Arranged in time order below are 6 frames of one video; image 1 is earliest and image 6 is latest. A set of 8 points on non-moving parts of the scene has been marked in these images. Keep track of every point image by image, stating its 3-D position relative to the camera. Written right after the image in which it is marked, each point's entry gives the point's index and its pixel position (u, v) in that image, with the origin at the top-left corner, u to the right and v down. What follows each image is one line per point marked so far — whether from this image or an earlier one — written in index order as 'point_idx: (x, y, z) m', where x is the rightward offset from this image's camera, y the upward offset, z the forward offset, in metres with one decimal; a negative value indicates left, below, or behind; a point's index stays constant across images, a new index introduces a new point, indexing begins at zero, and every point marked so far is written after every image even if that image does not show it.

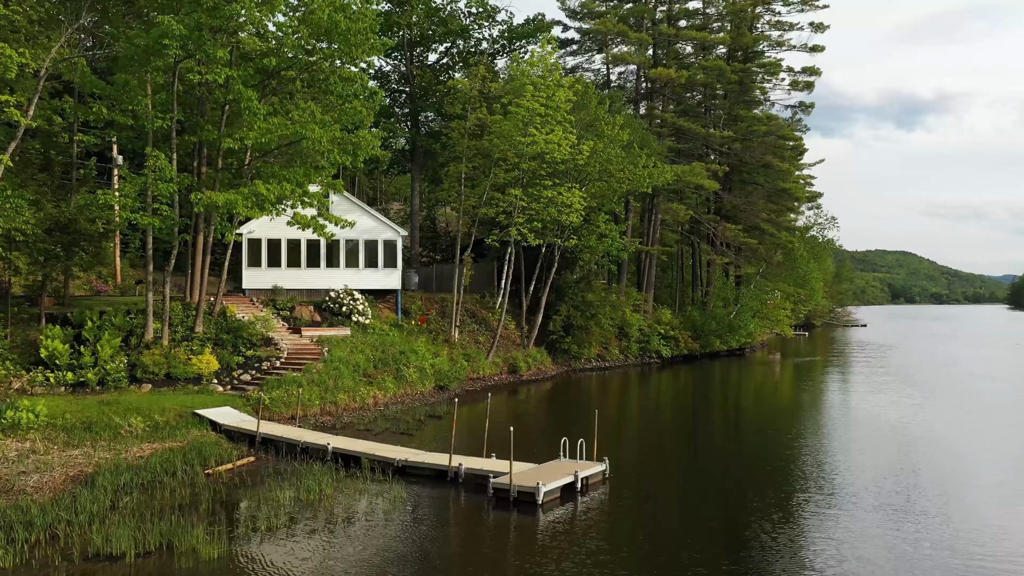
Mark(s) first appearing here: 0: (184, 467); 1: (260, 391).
0: (-5.2, -2.8, +13.6) m
1: (-5.6, -2.3, +18.7) m
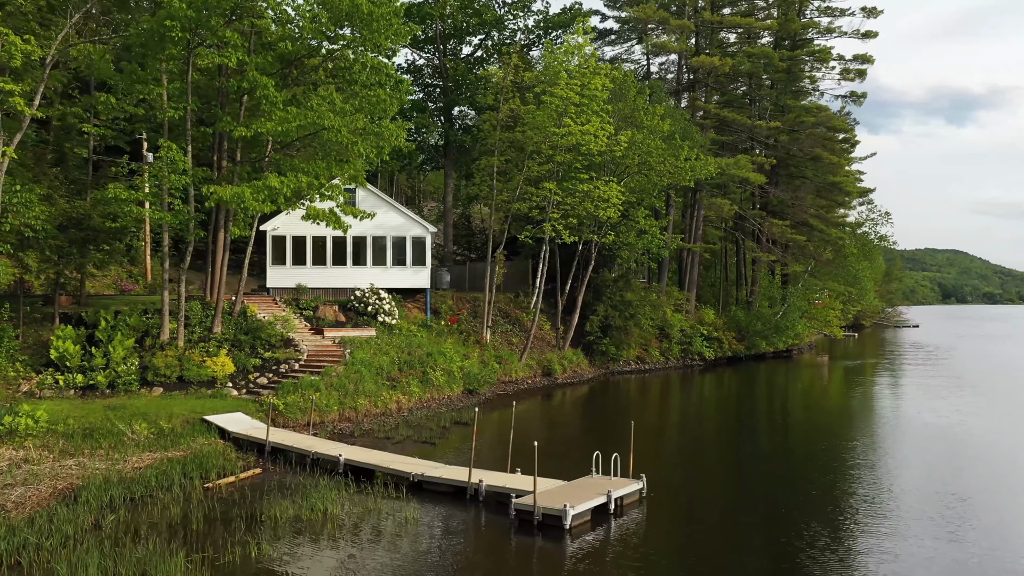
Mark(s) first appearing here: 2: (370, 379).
0: (-4.9, -2.8, +12.5) m
1: (-5.0, -2.2, +17.6) m
2: (-3.3, -2.1, +19.7) m
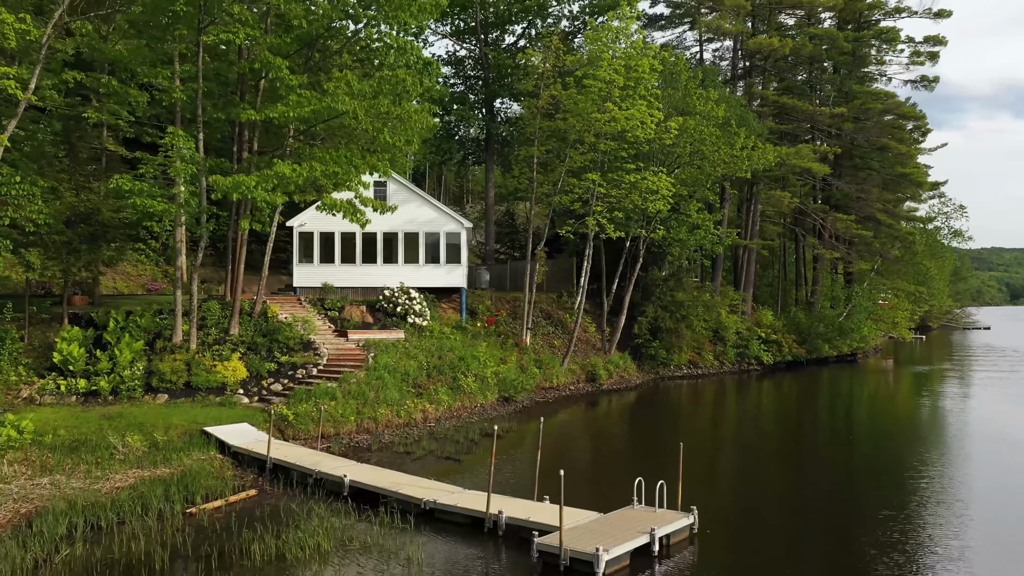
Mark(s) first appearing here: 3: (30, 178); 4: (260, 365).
0: (-4.5, -2.8, +10.9) m
1: (-4.3, -2.2, +16.1) m
2: (-2.5, -2.1, +18.0) m
3: (-9.8, +2.2, +17.2) m
4: (-5.3, -1.6, +17.9) m
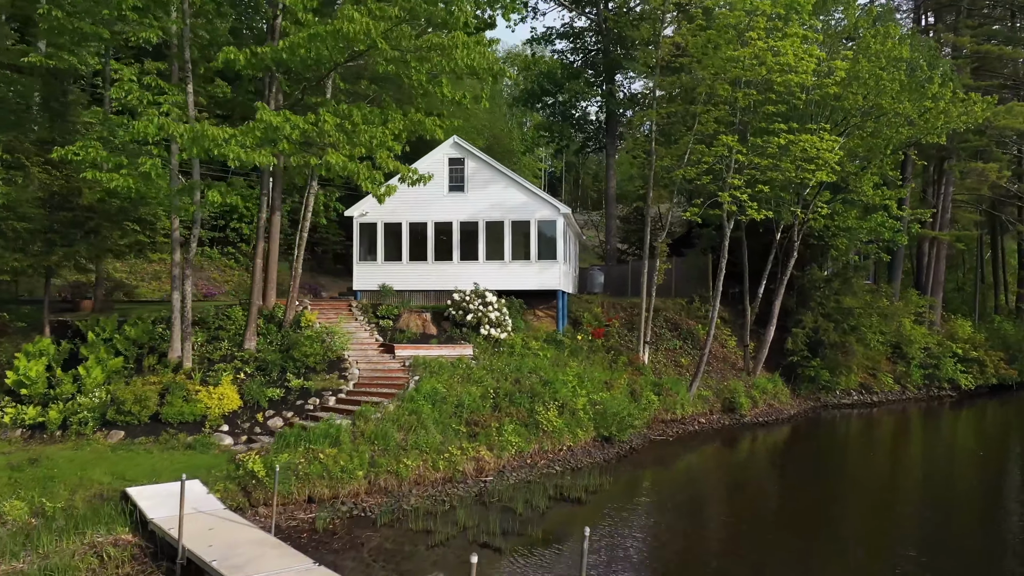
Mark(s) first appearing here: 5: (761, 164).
0: (-4.3, -2.7, +6.3) m
1: (-3.3, -2.2, +11.3) m
2: (-1.2, -2.1, +12.9) m
3: (-8.5, +2.2, +13.4) m
4: (-3.9, -1.6, +13.3) m
5: (+5.6, +2.8, +19.3) m
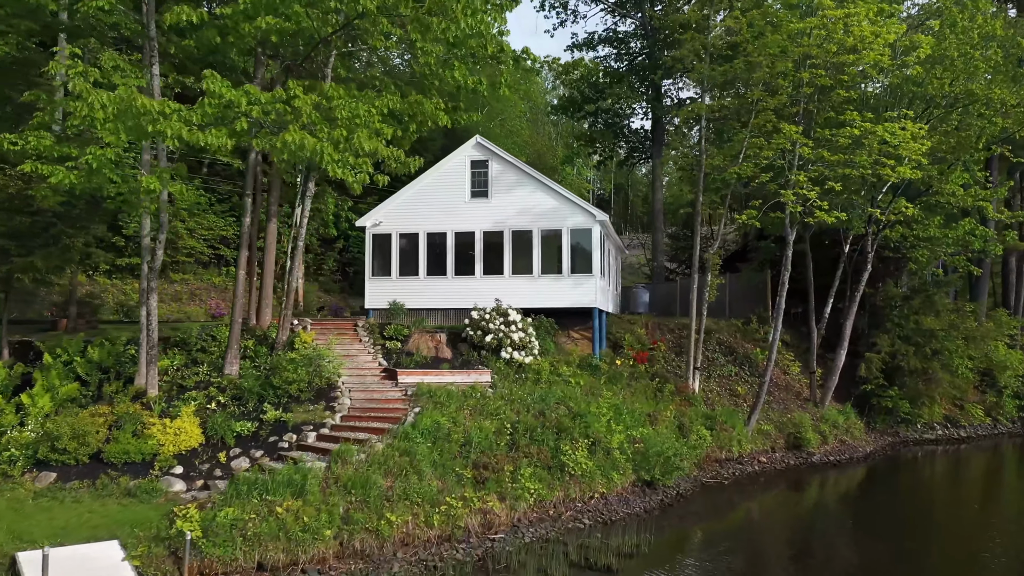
0: (-4.5, -2.6, +4.1) m
1: (-3.2, -2.3, +9.1) m
2: (-1.0, -2.2, +10.5) m
3: (-8.2, +2.0, +11.6) m
4: (-3.7, -1.8, +11.1) m
5: (+6.2, +2.5, +16.6) m
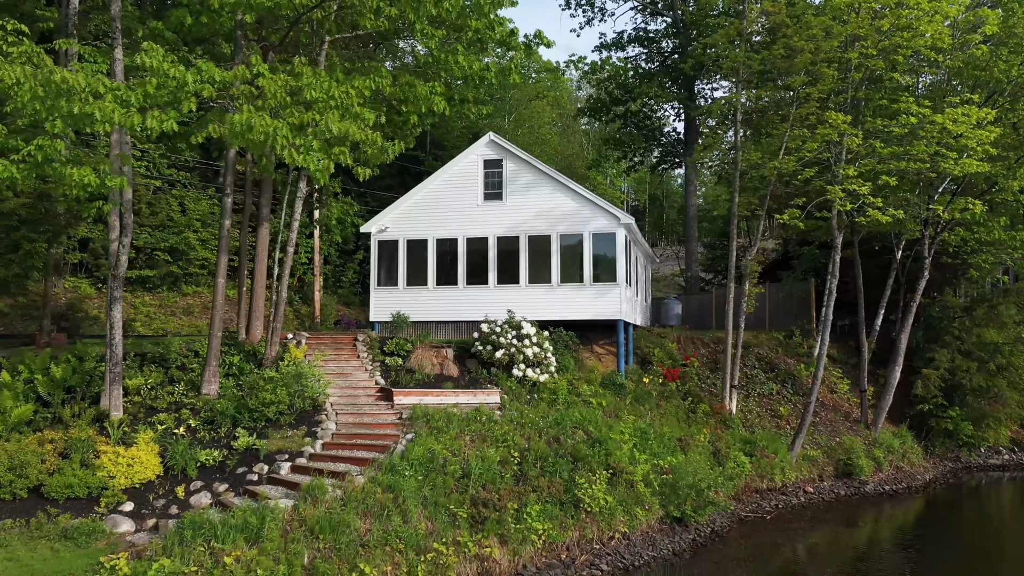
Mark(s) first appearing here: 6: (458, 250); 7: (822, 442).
0: (-4.8, -2.6, +2.7) m
1: (-3.2, -2.3, +7.6) m
2: (-1.0, -2.3, +9.0) m
3: (-8.2, +1.9, +10.5) m
4: (-3.7, -1.9, +9.7) m
5: (+6.5, +2.3, +14.9) m
6: (-1.1, +0.8, +16.6) m
7: (+6.1, -3.0, +16.6) m
